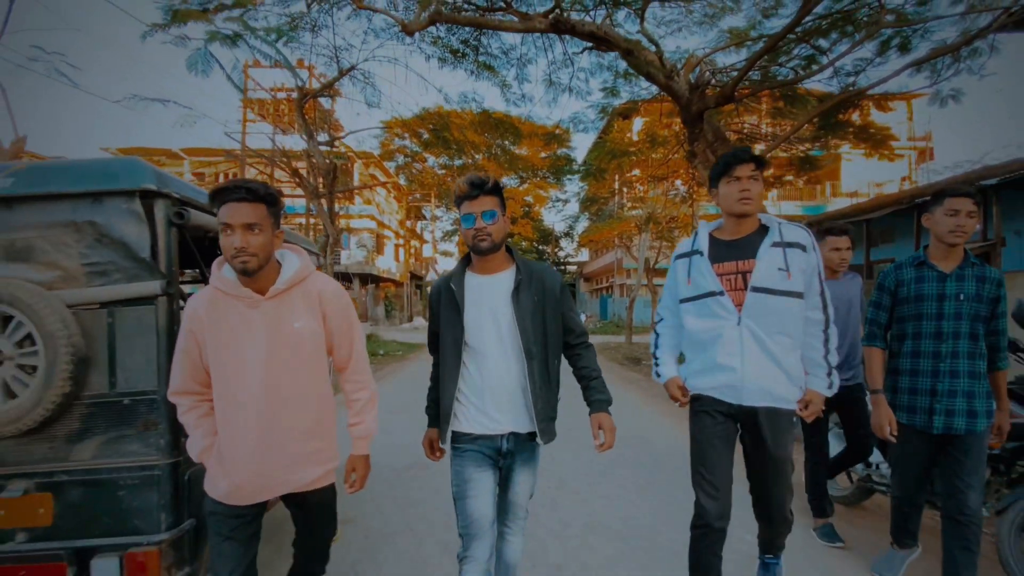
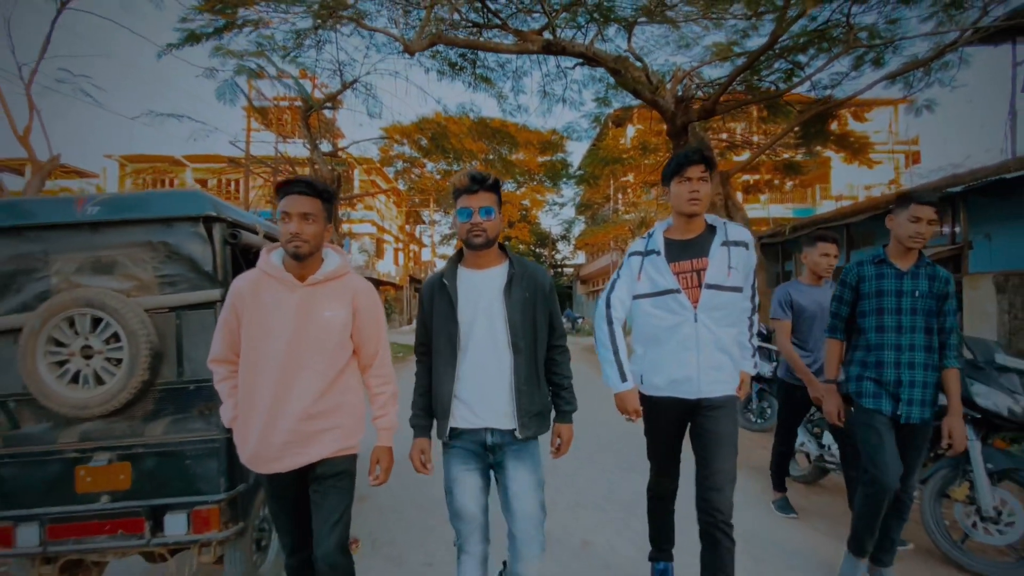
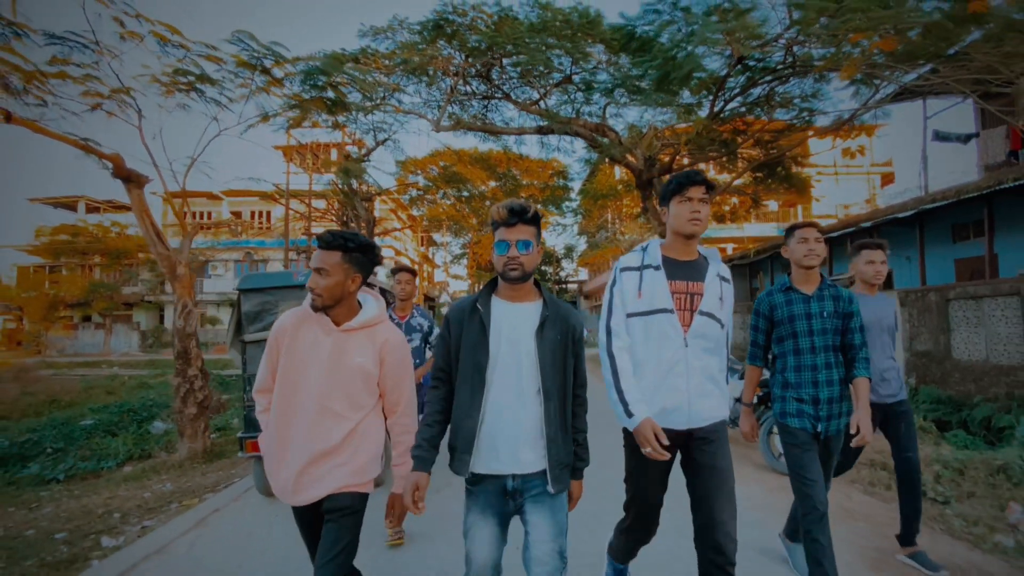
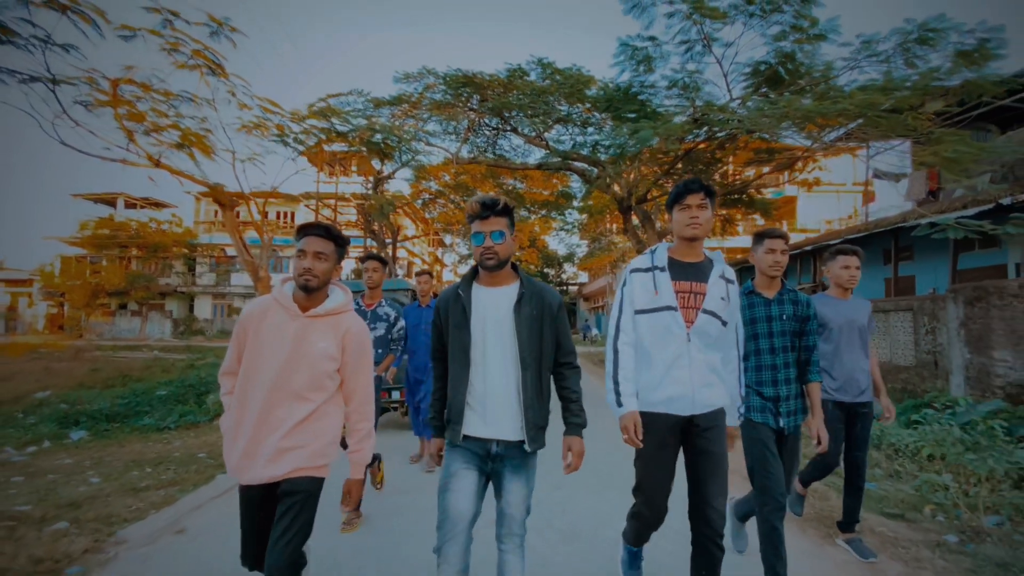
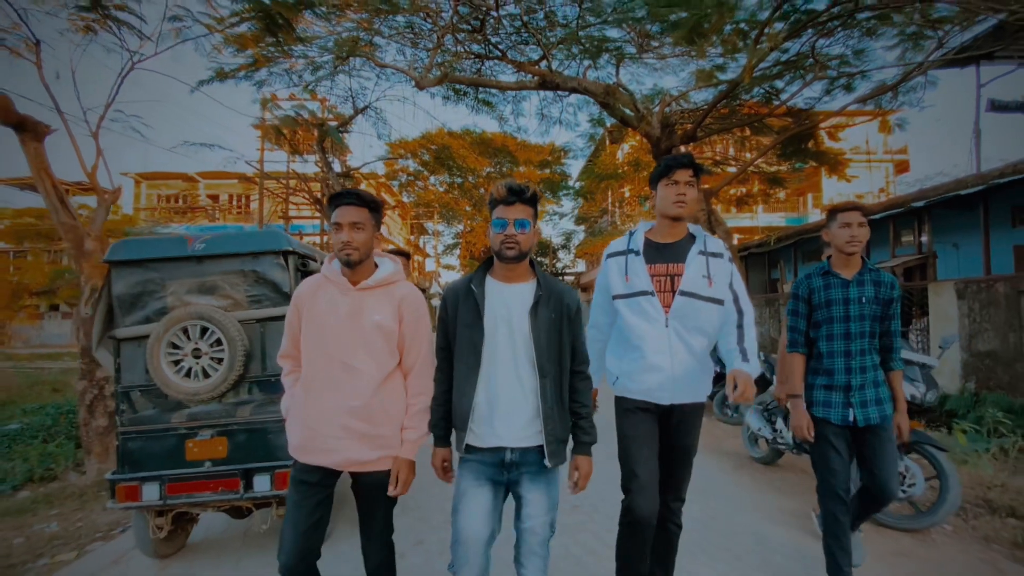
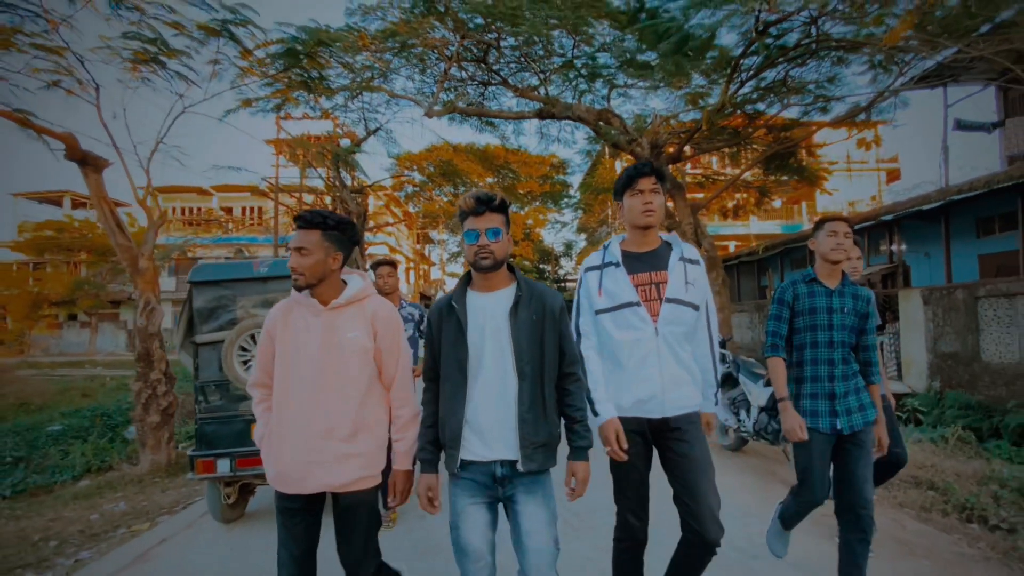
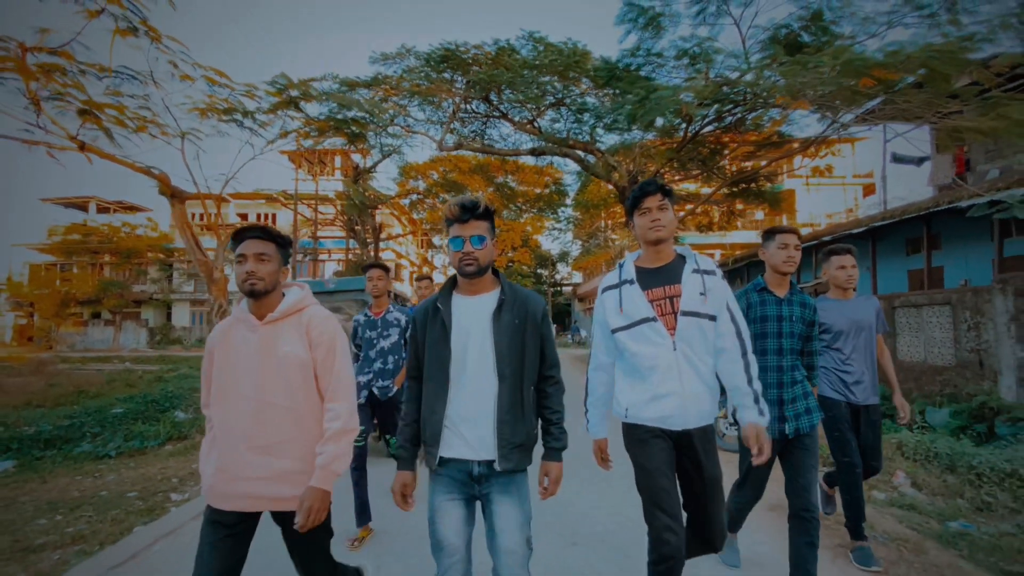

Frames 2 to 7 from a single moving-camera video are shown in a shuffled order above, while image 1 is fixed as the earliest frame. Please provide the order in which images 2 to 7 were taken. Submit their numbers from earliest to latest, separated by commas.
2, 5, 6, 3, 7, 4
